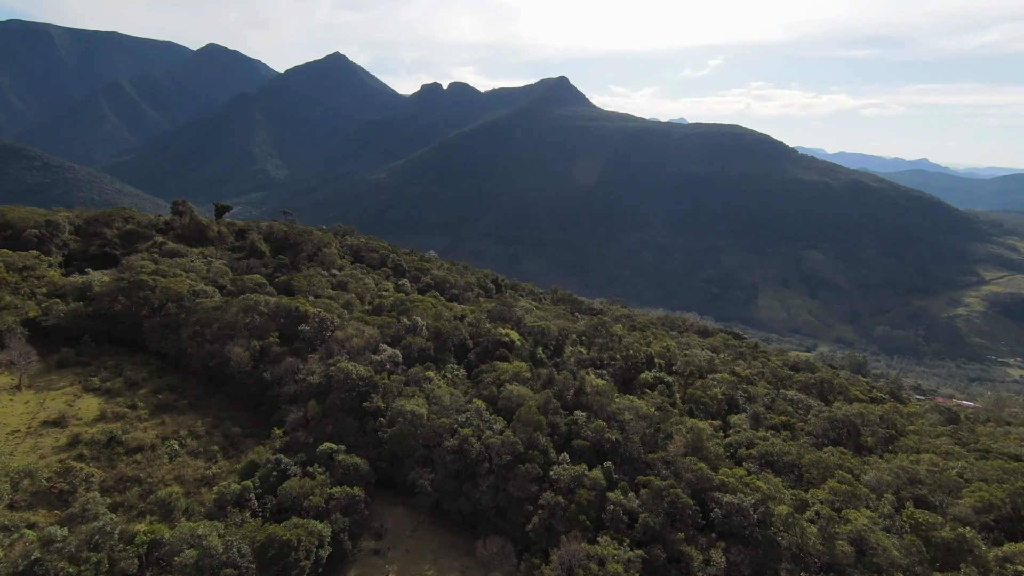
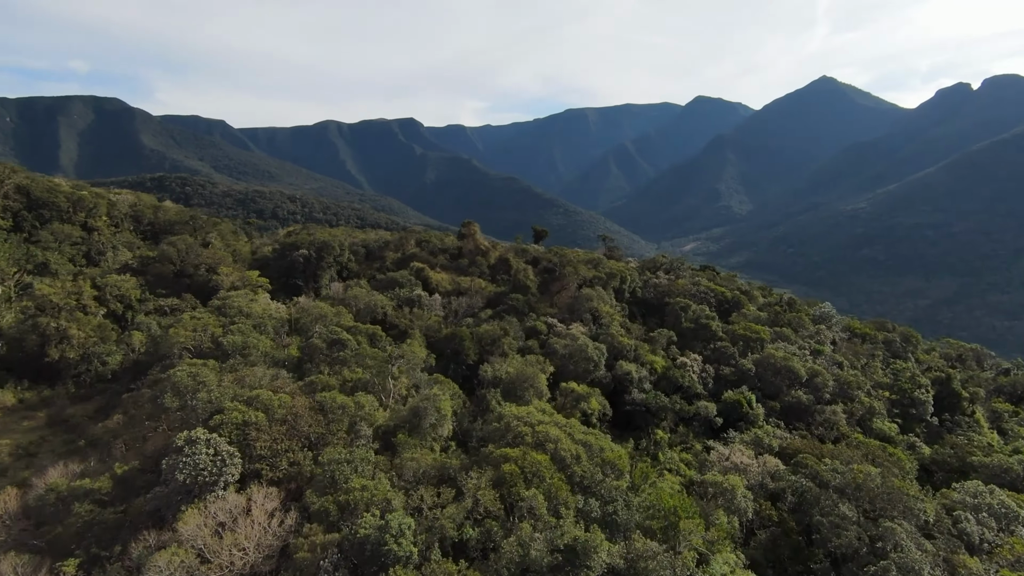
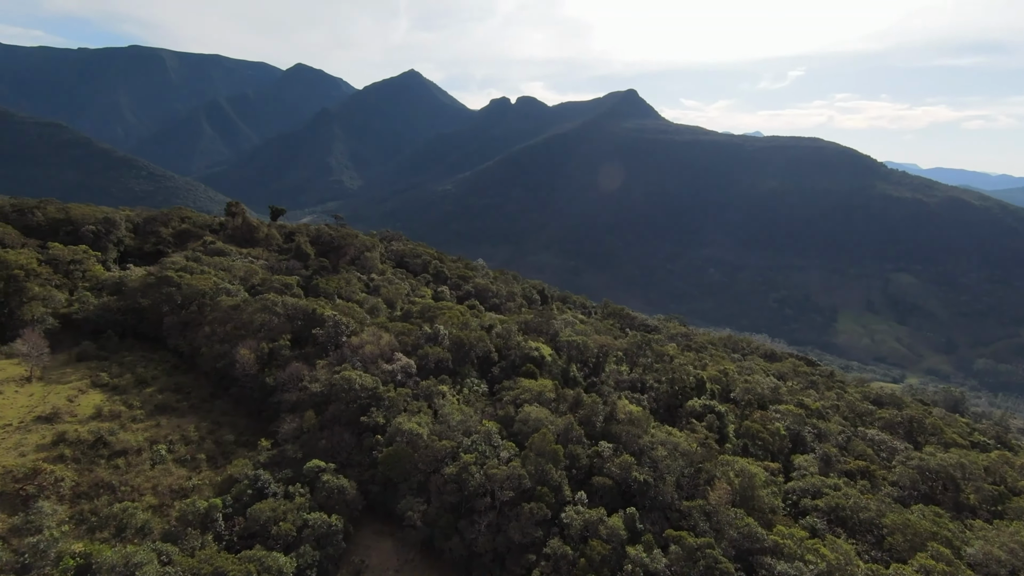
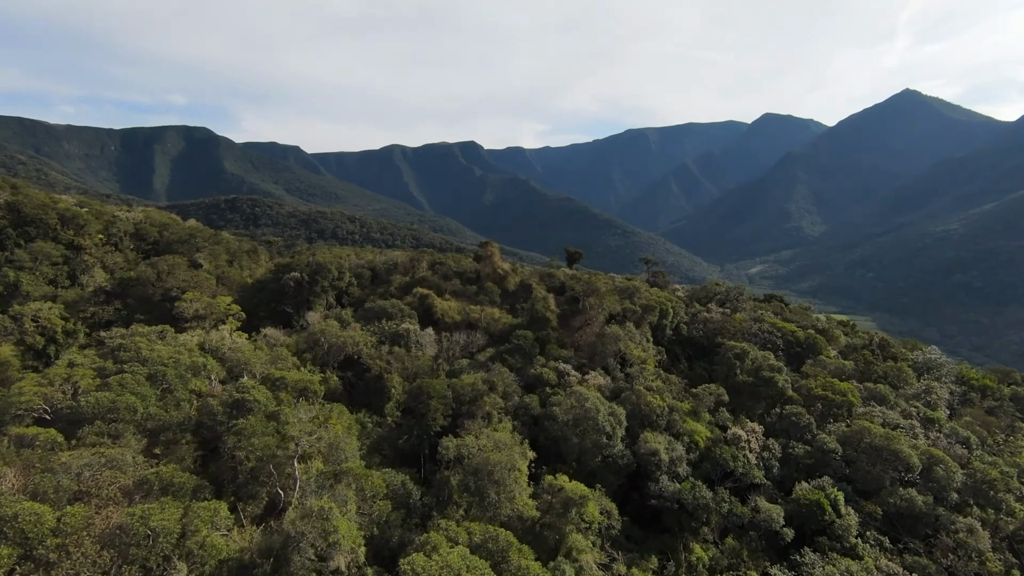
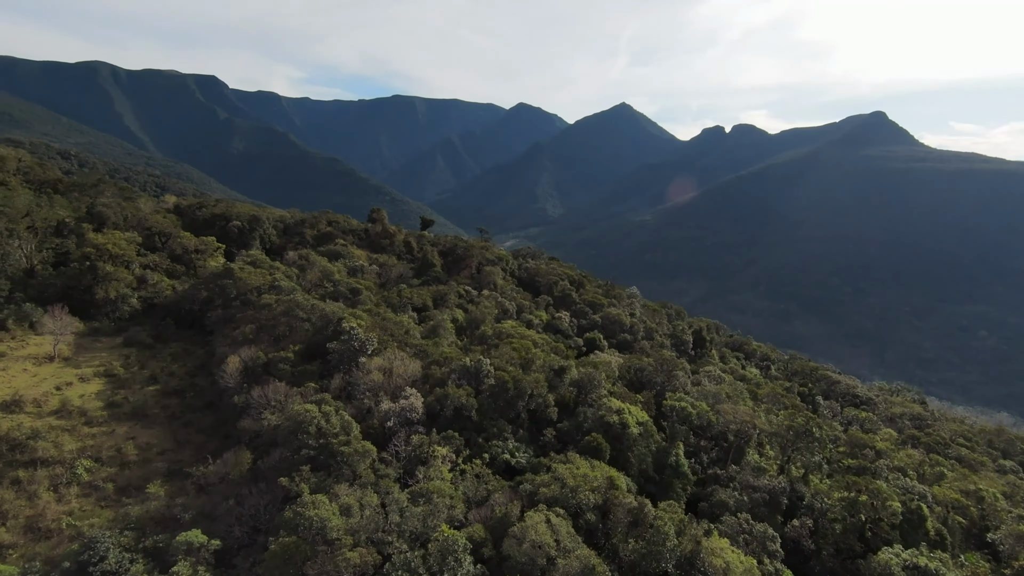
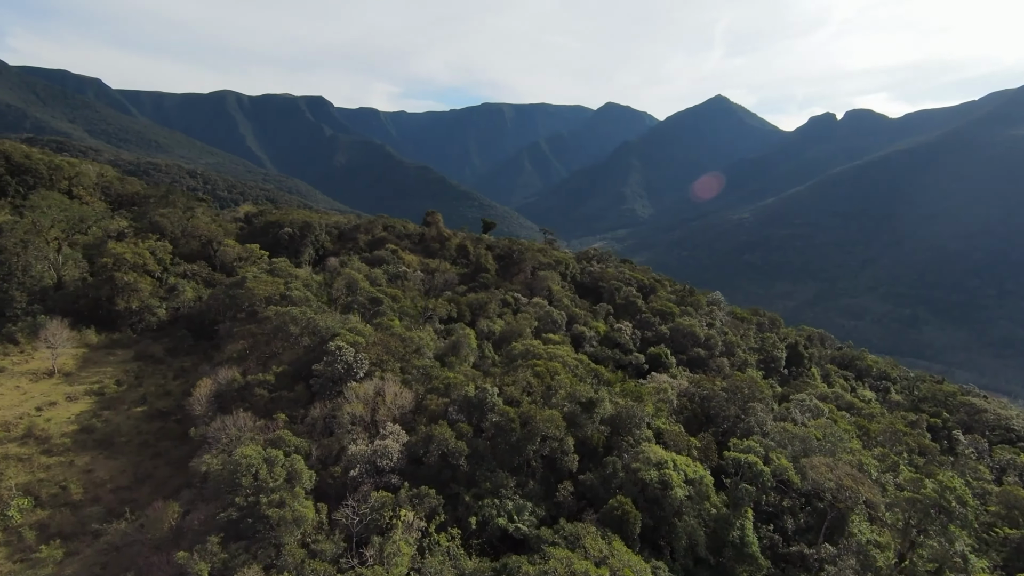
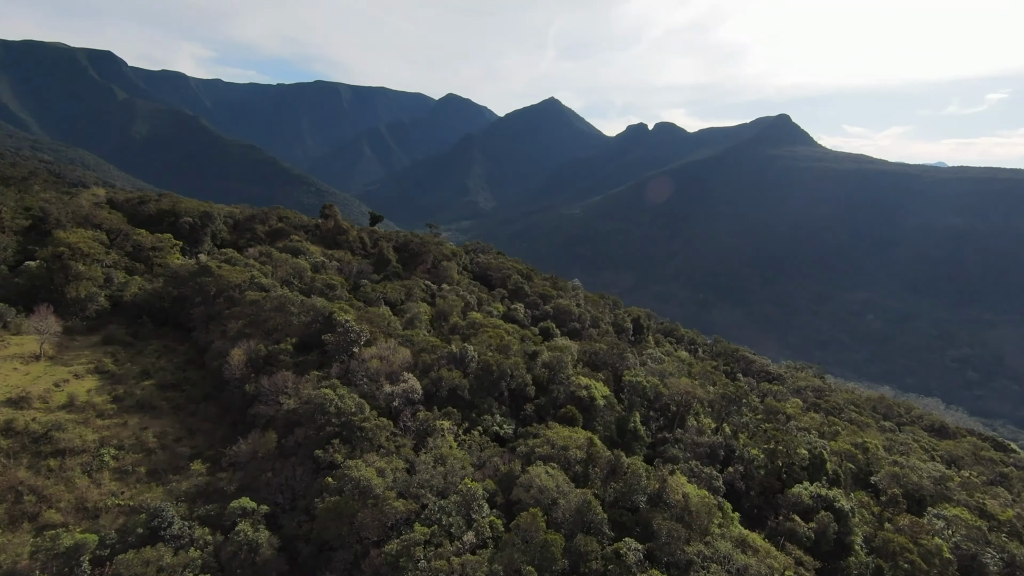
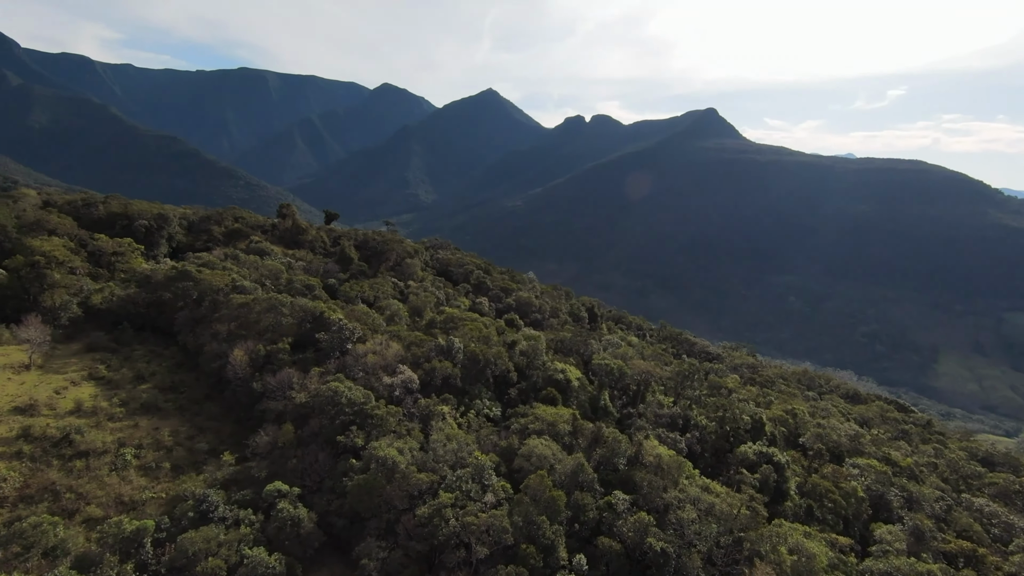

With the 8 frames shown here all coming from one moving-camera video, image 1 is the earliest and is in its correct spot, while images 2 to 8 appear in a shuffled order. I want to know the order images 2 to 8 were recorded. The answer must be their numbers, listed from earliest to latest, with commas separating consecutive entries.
3, 8, 7, 5, 6, 2, 4
